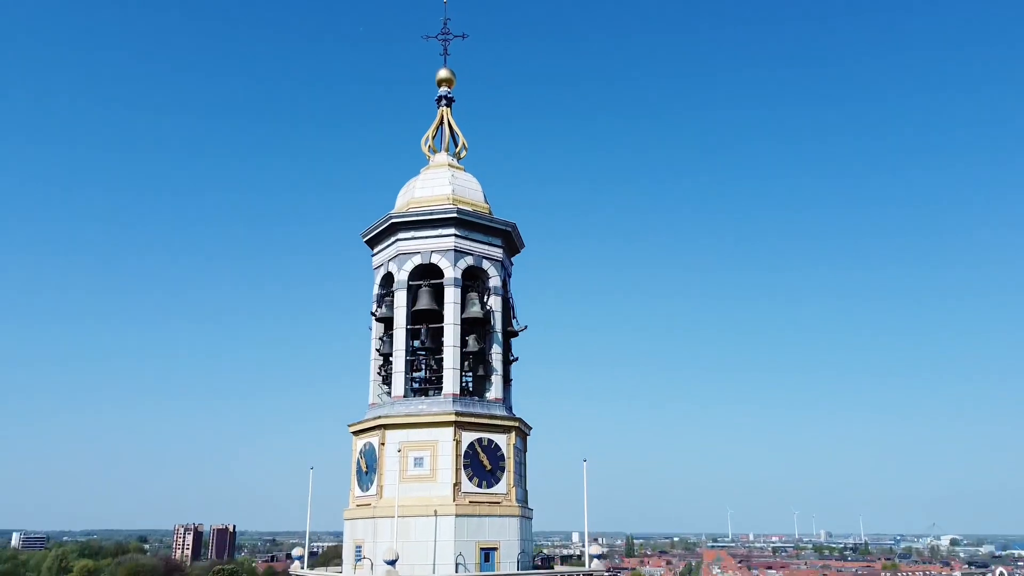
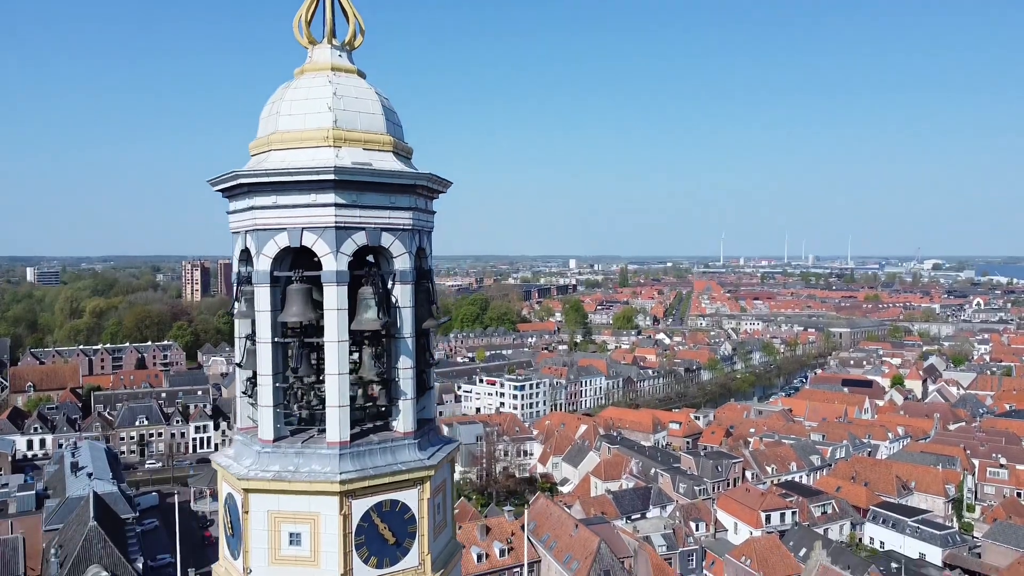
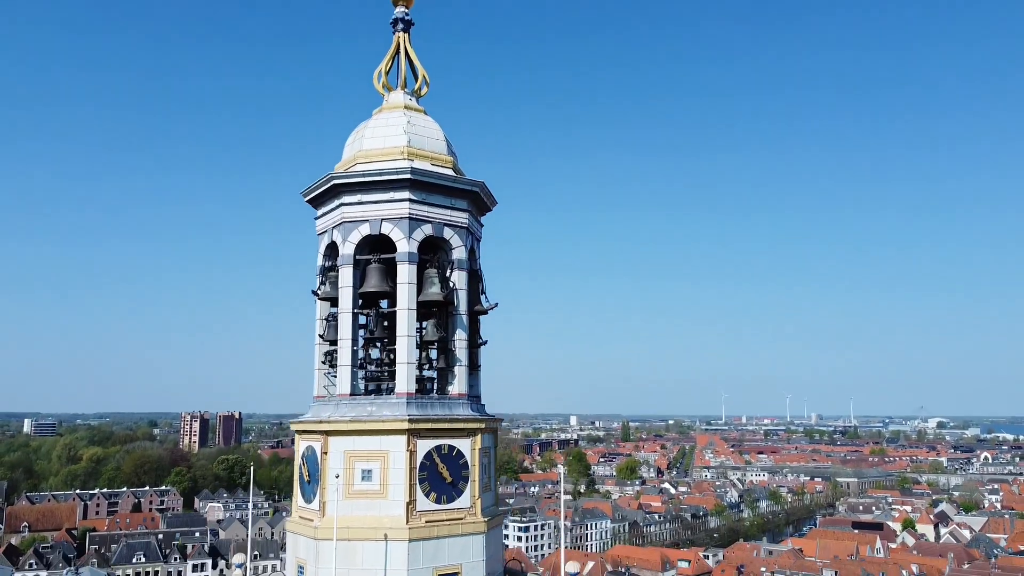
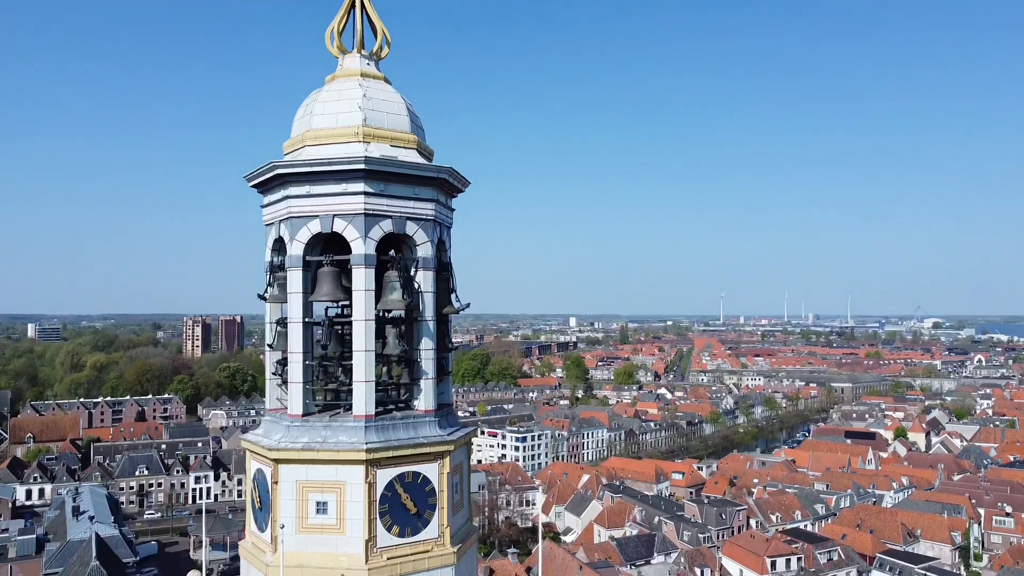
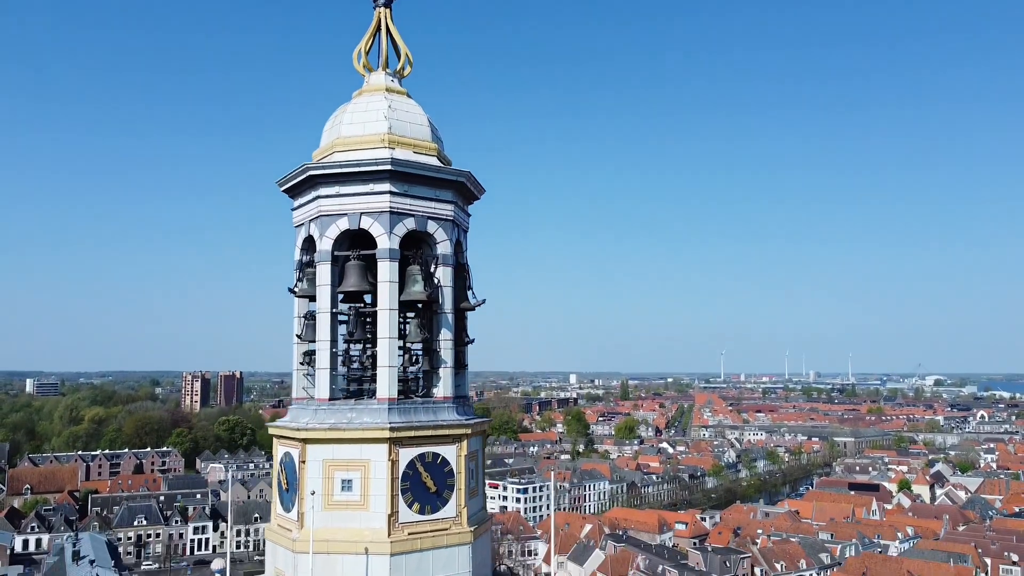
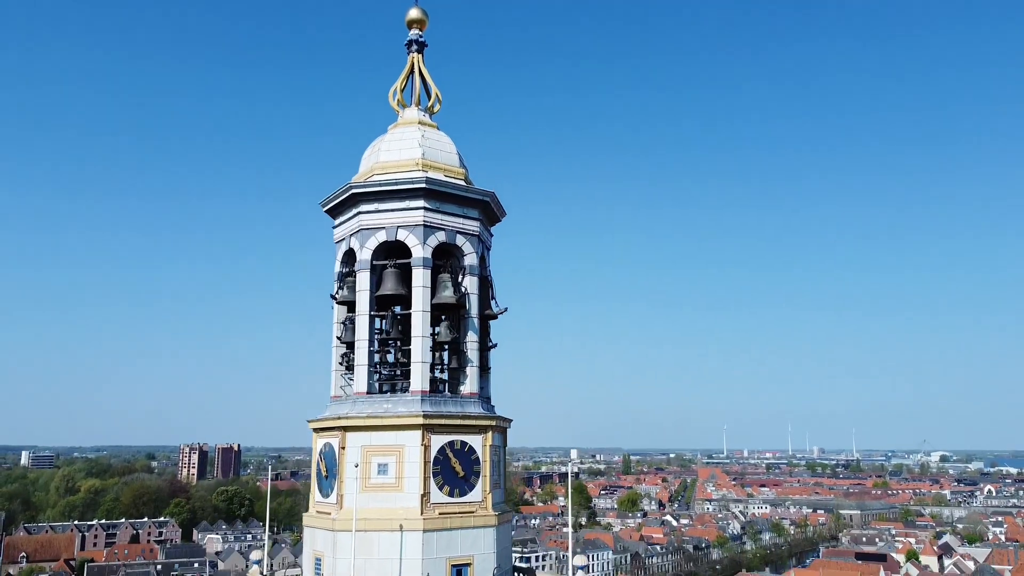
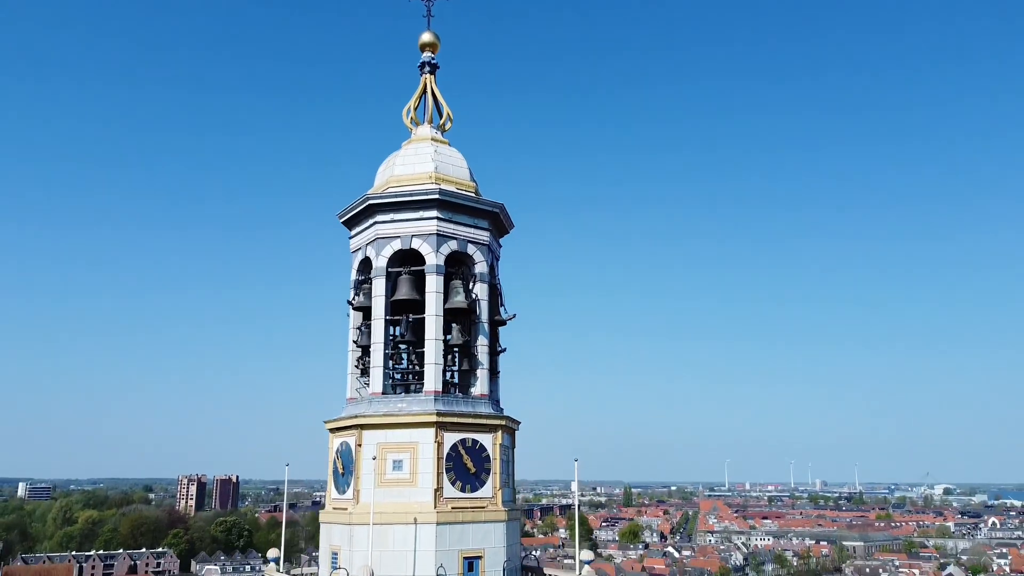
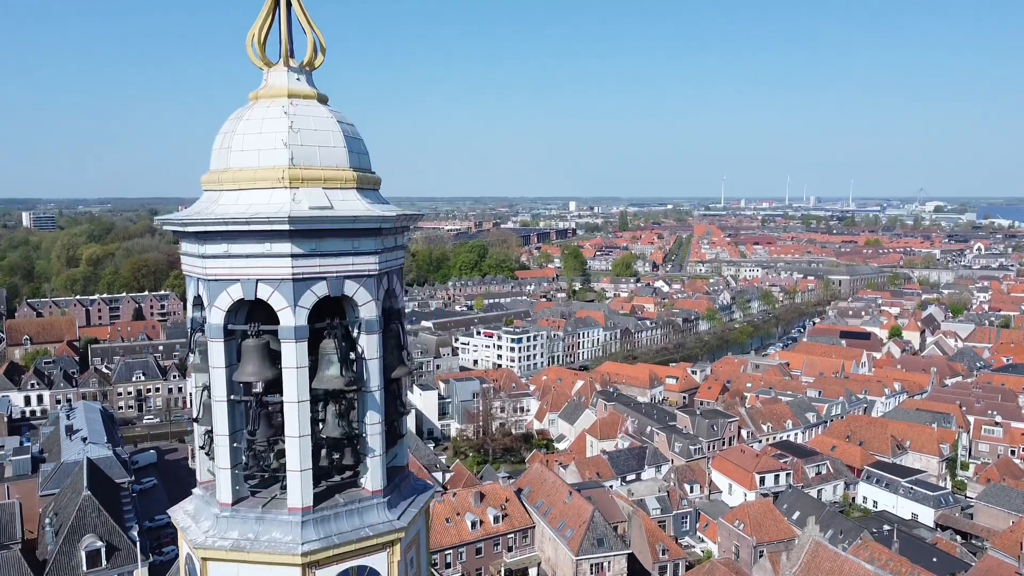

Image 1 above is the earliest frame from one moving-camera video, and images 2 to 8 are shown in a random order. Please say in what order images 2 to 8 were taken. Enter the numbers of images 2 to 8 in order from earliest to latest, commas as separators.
7, 6, 3, 5, 4, 2, 8
